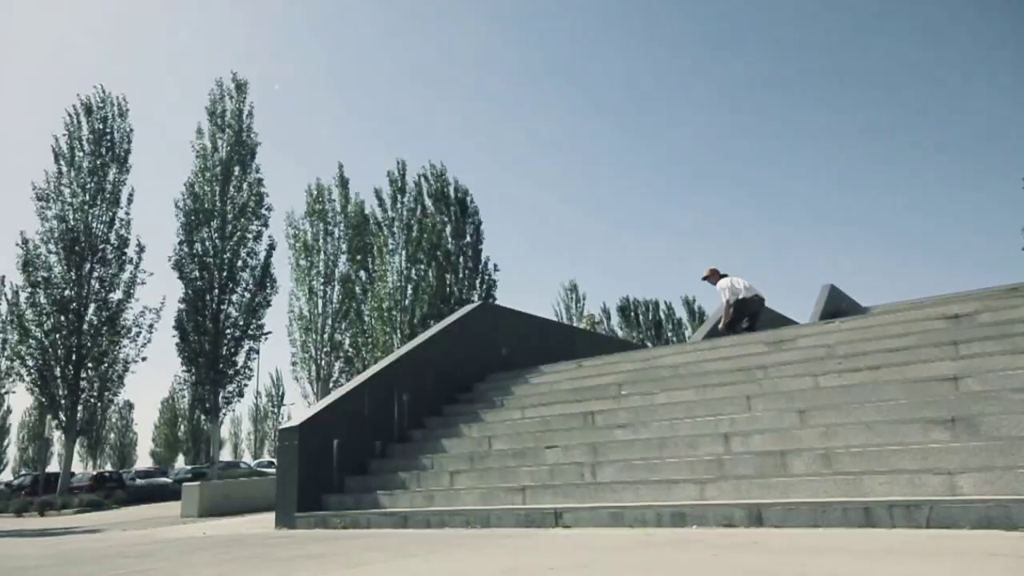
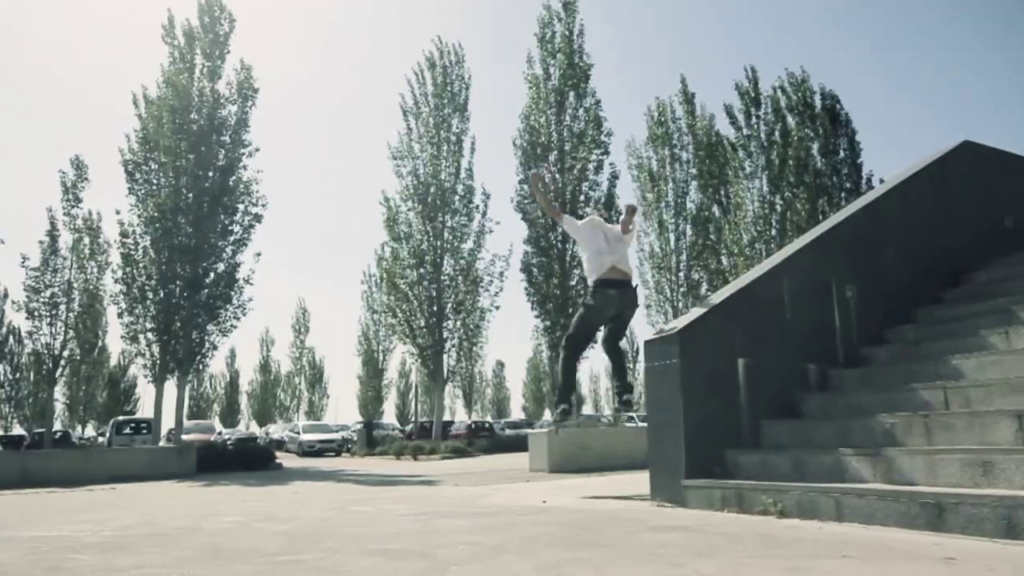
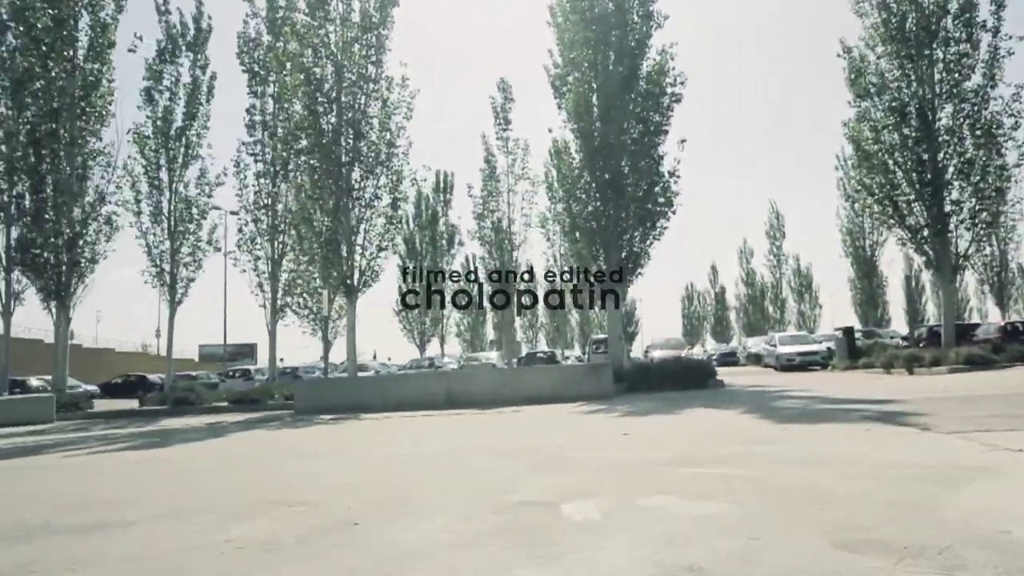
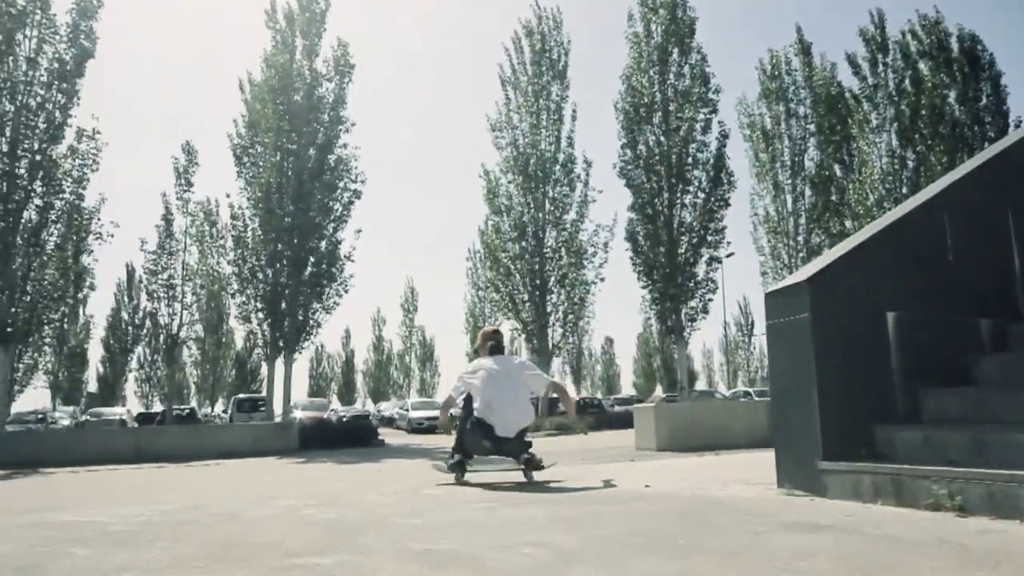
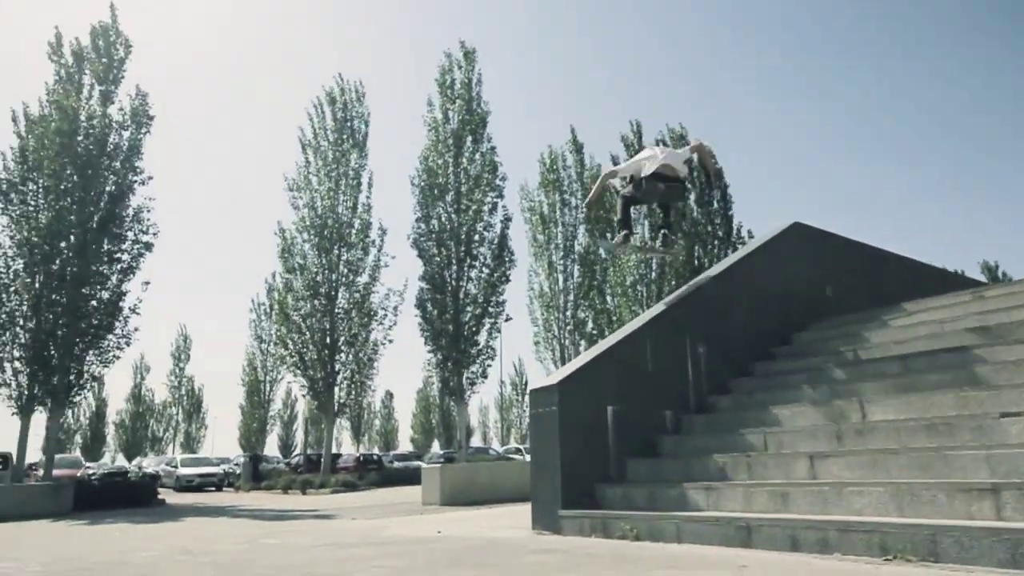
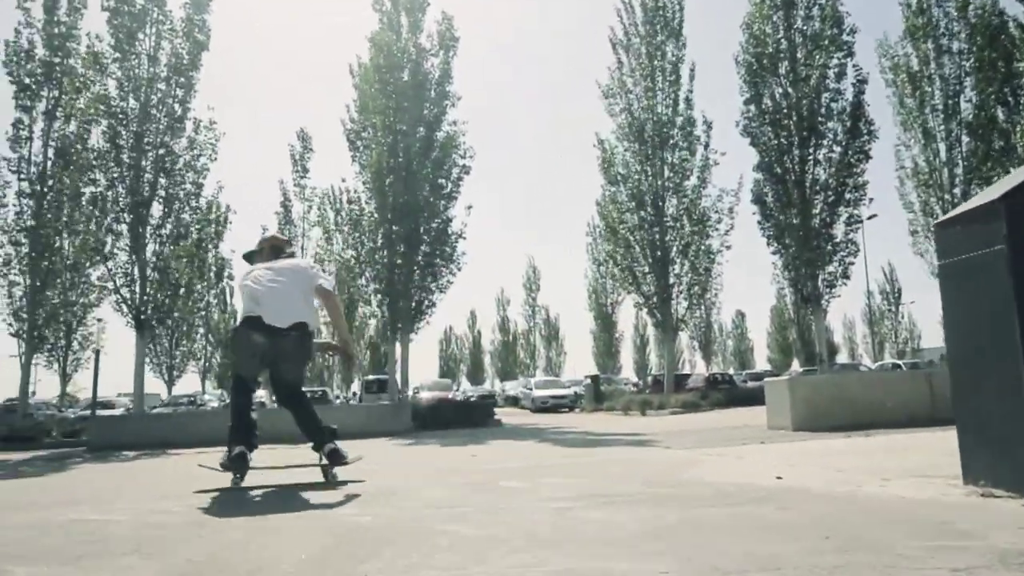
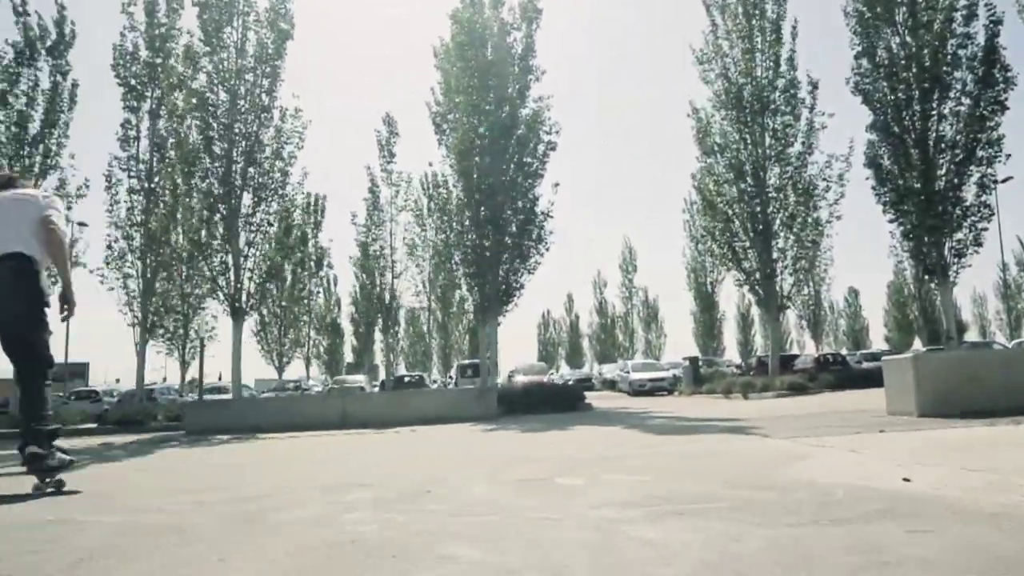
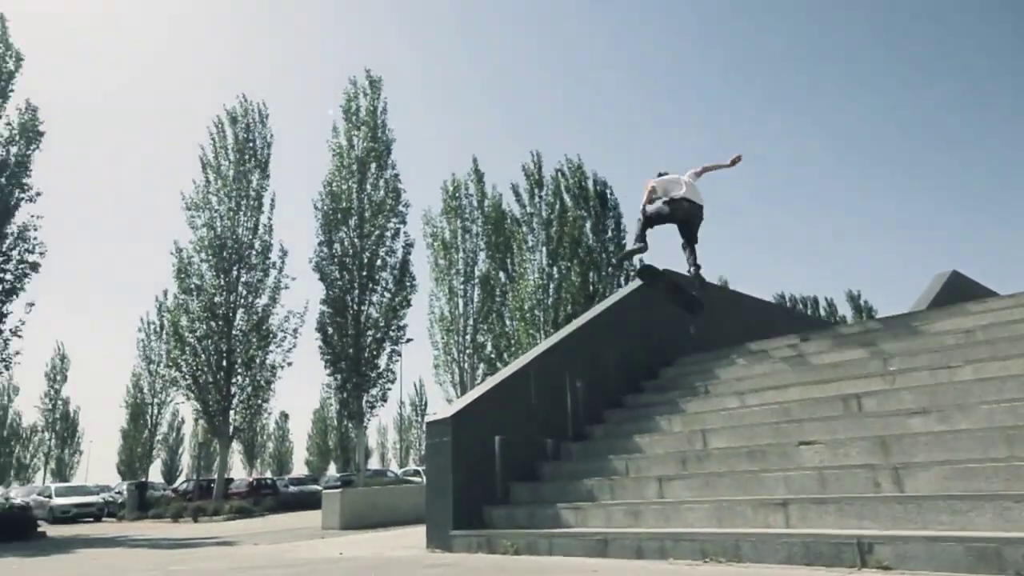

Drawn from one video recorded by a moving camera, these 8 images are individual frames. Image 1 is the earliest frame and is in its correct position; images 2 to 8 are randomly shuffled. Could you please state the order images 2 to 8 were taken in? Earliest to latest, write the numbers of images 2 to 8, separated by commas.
8, 5, 2, 4, 6, 7, 3
